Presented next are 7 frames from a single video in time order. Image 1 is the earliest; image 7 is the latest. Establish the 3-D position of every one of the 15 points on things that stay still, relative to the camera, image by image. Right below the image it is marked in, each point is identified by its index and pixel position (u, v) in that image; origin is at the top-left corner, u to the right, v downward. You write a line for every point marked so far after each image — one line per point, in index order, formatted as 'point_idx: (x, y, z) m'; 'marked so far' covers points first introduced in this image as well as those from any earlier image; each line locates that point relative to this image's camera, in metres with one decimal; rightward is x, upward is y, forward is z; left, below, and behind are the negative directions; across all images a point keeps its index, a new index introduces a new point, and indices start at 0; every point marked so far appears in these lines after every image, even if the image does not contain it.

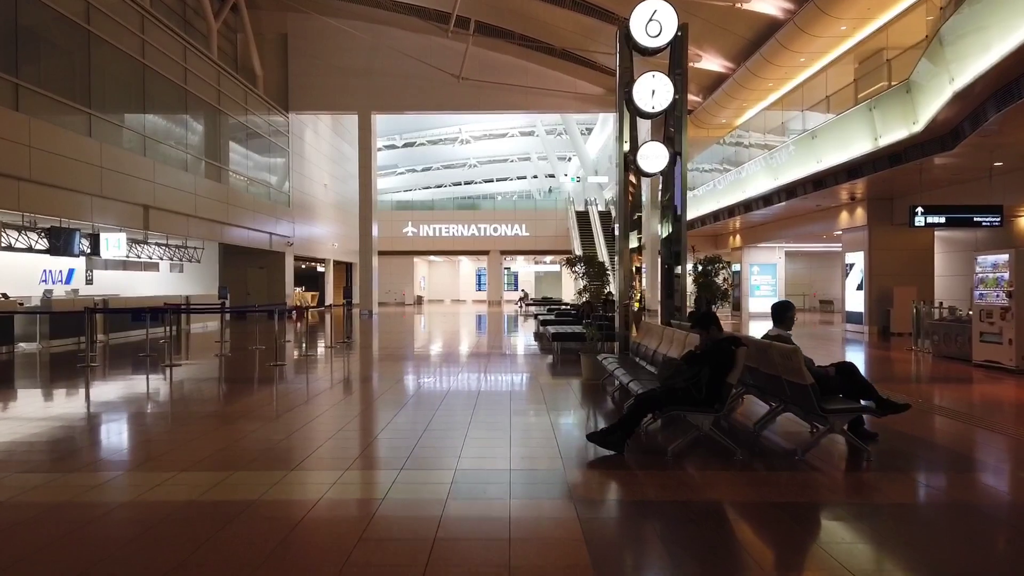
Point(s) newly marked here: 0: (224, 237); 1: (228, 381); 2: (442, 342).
0: (-7.7, +1.4, +19.7) m
1: (-4.5, -1.5, +11.6) m
2: (-1.9, -1.4, +20.0) m
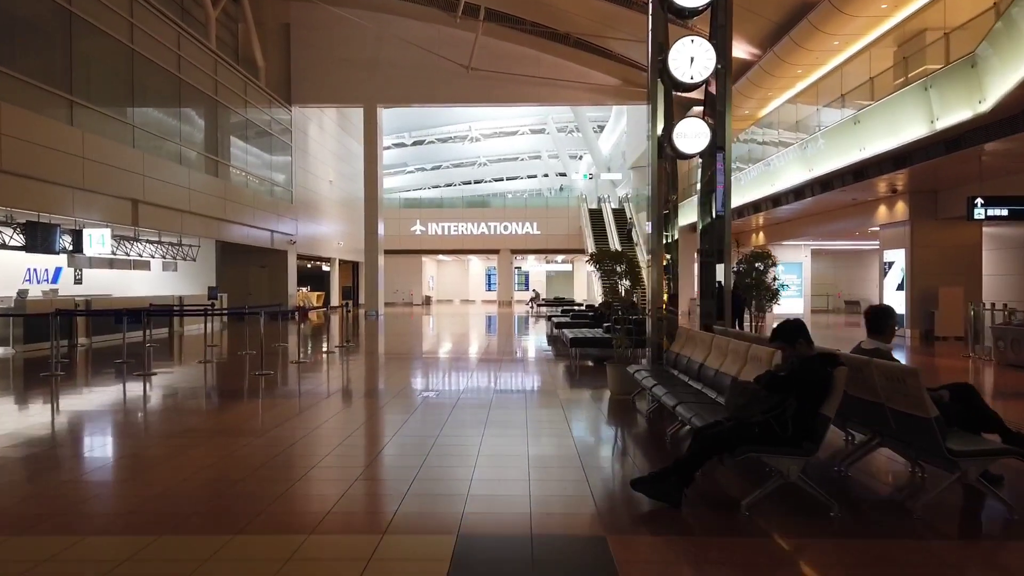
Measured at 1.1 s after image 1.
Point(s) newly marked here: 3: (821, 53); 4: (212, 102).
0: (-7.4, +1.4, +18.9) m
1: (-4.3, -1.4, +10.6) m
2: (-1.6, -1.4, +19.0) m
3: (+6.3, +4.8, +14.7) m
4: (-7.5, +4.7, +18.1) m
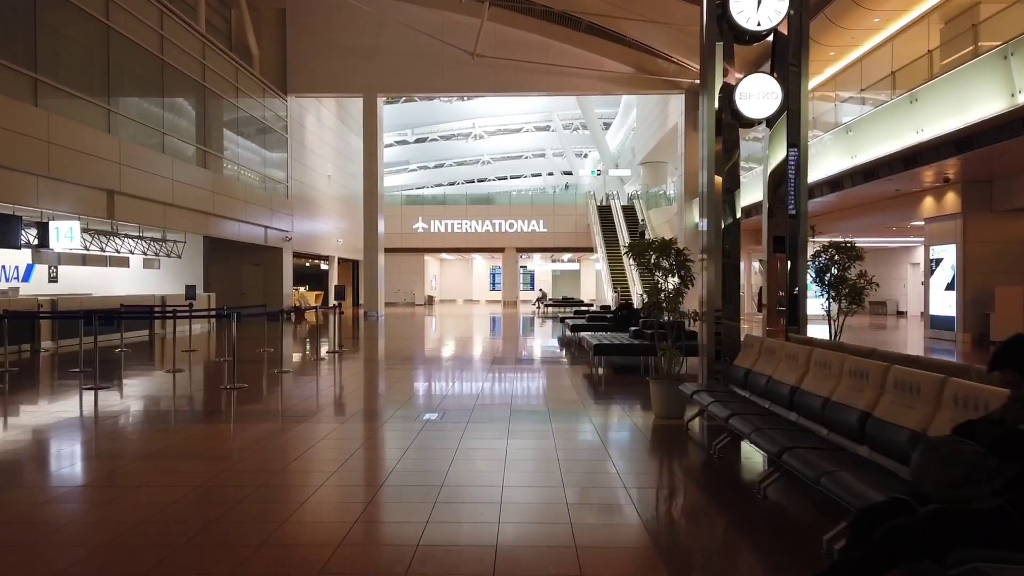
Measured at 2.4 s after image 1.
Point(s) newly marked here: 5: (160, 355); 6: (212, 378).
0: (-7.2, +1.4, +17.7) m
1: (-4.2, -1.4, +9.5) m
2: (-1.4, -1.4, +17.8) m
3: (+6.5, +4.8, +13.5) m
4: (-7.3, +4.7, +17.0) m
5: (-6.2, -1.2, +13.0) m
6: (-4.5, -1.4, +11.1) m
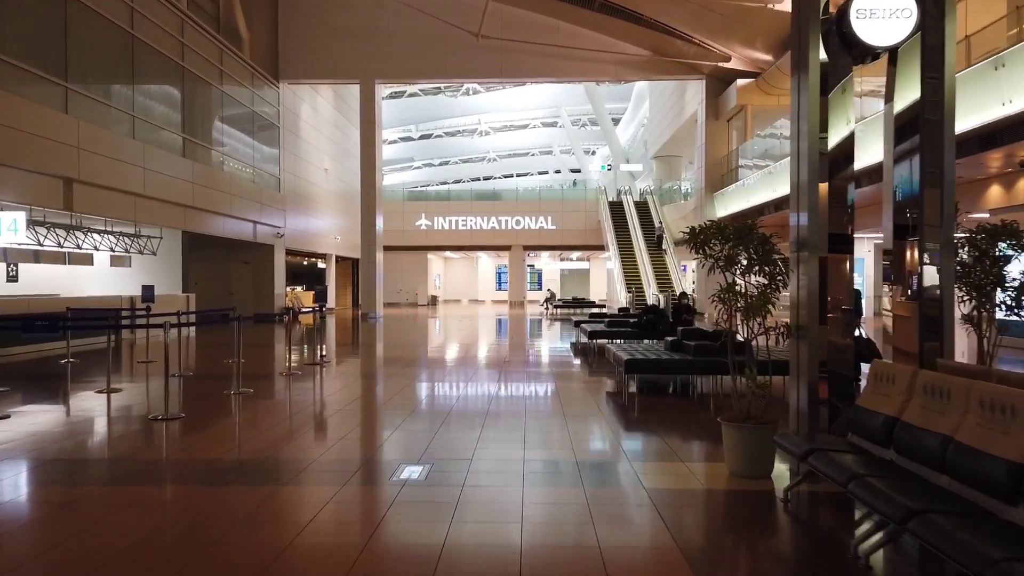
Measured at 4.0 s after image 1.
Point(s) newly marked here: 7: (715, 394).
0: (-7.1, +1.4, +16.3) m
1: (-4.1, -1.4, +8.0) m
2: (-1.2, -1.4, +16.4) m
3: (+6.6, +4.8, +12.0) m
4: (-7.2, +4.7, +15.5) m
5: (-6.1, -1.2, +11.6) m
6: (-4.4, -1.4, +9.7) m
7: (+2.0, -1.1, +7.1) m
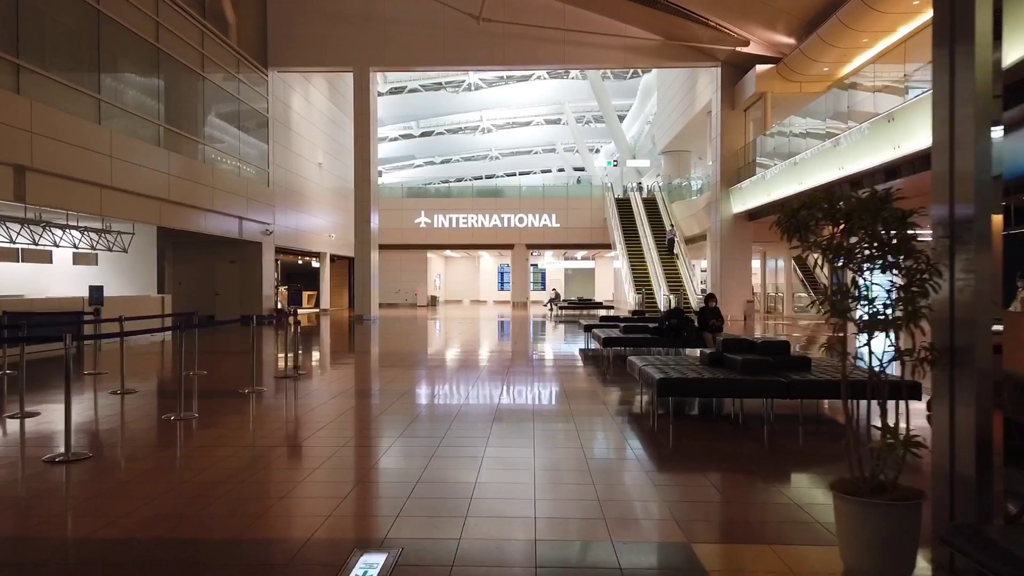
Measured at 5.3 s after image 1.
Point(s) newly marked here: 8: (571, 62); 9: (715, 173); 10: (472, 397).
0: (-7.0, +1.4, +15.1) m
1: (-4.0, -1.4, +6.9) m
2: (-1.2, -1.4, +15.2) m
3: (+6.7, +4.8, +10.7) m
4: (-7.1, +4.7, +14.4) m
5: (-6.0, -1.2, +10.4) m
6: (-4.3, -1.4, +8.5) m
7: (+2.1, -1.1, +5.9) m
8: (+1.5, +6.0, +19.2) m
9: (+5.5, +3.1, +19.4) m
10: (-0.5, -1.4, +8.9) m
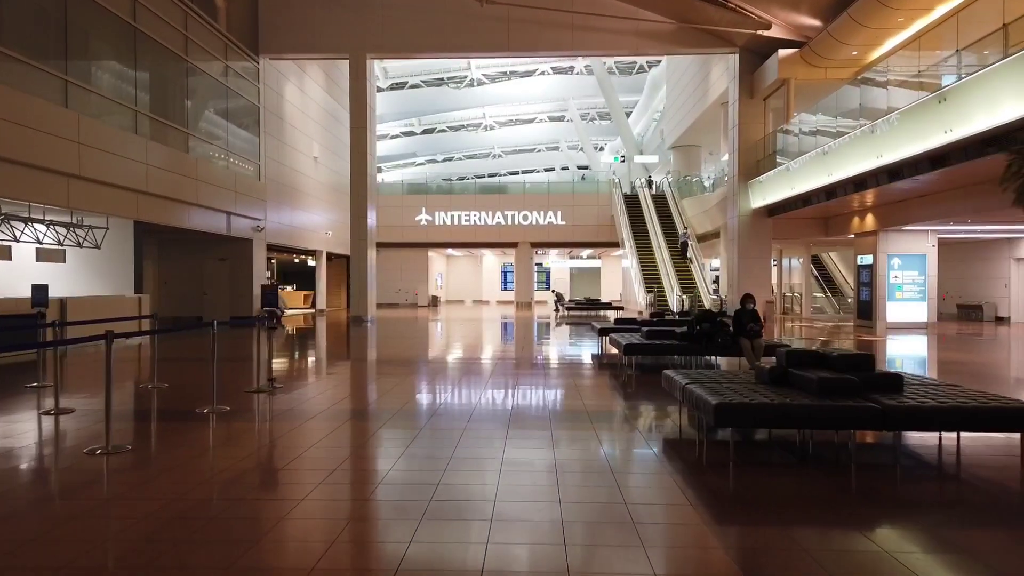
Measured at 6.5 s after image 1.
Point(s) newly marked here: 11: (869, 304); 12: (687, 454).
0: (-6.9, +1.4, +14.1) m
1: (-4.0, -1.4, +5.8) m
2: (-1.0, -1.4, +14.1) m
3: (+6.8, +4.8, +9.6) m
4: (-7.0, +4.7, +13.3) m
5: (-5.9, -1.2, +9.3) m
6: (-4.3, -1.4, +7.5) m
7: (+2.1, -1.1, +4.9) m
8: (+1.7, +6.0, +18.2) m
9: (+5.6, +3.1, +18.3) m
10: (-0.4, -1.4, +7.9) m
11: (+8.3, -0.4, +16.8) m
12: (+1.2, -1.2, +5.0) m
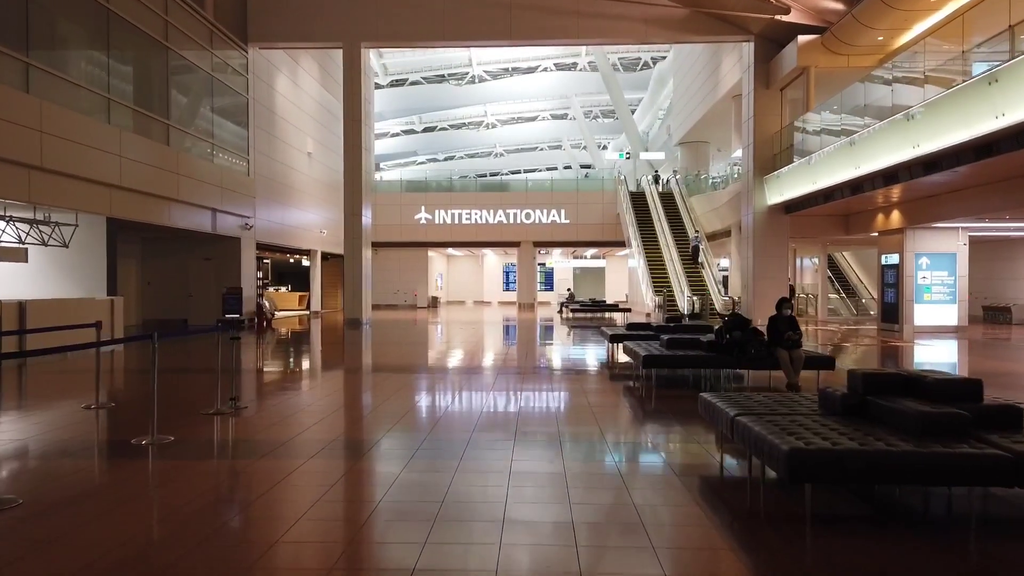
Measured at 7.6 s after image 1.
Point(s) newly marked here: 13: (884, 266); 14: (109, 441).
0: (-6.8, +1.4, +13.2) m
1: (-3.9, -1.5, +4.9) m
2: (-1.0, -1.4, +13.2) m
3: (+6.8, +4.7, +8.7) m
4: (-7.0, +4.7, +12.4) m
5: (-5.9, -1.3, +8.4) m
6: (-4.2, -1.4, +6.5) m
7: (+2.2, -1.1, +3.9) m
8: (+1.7, +6.0, +17.2) m
9: (+5.6, +3.1, +17.4) m
10: (-0.4, -1.4, +6.9) m
11: (+8.4, -0.4, +15.8) m
12: (+1.2, -1.2, +4.0) m
13: (+8.2, +0.5, +16.0) m
14: (-3.3, -1.4, +6.0) m
